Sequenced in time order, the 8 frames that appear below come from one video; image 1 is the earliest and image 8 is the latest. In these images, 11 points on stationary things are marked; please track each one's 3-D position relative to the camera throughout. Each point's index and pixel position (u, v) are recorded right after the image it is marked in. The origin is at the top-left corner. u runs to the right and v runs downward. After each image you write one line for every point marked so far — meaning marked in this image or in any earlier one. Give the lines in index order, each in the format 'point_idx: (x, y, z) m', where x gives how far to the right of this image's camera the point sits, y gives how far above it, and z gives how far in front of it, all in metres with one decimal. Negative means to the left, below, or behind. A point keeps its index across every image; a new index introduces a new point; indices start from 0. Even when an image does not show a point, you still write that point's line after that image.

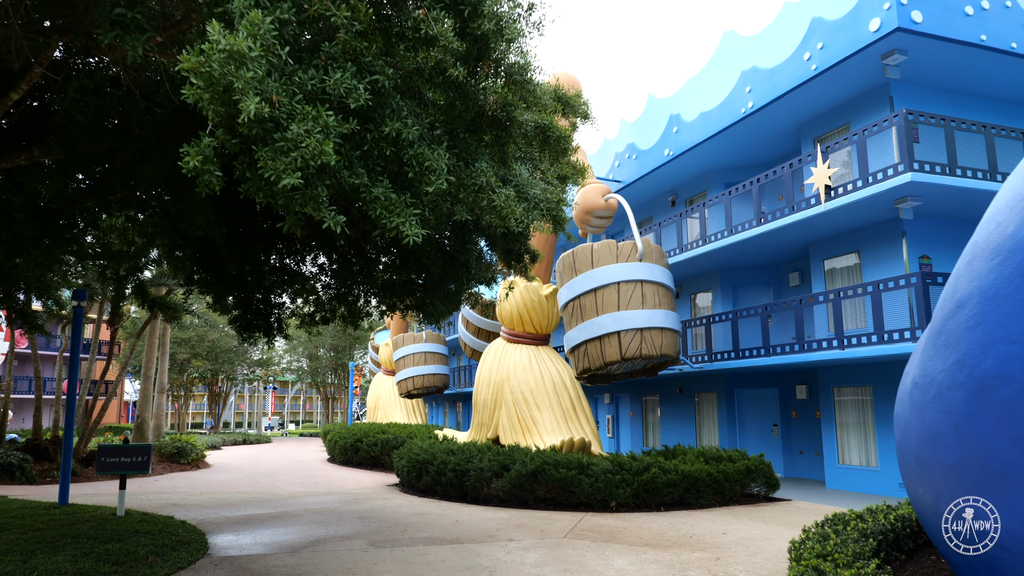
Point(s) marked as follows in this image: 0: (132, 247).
0: (-6.2, +0.6, +10.9) m
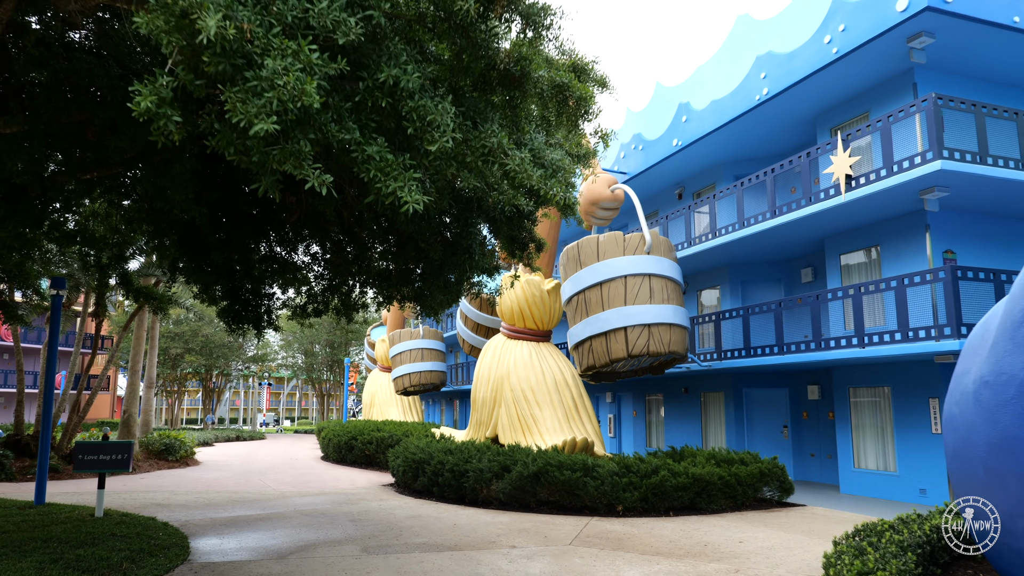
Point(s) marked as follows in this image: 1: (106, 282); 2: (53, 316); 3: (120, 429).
0: (-6.1, +0.8, +10.4) m
1: (-6.8, +0.1, +11.2) m
2: (-6.7, -0.4, +9.8) m
3: (-8.5, -3.1, +14.5) m
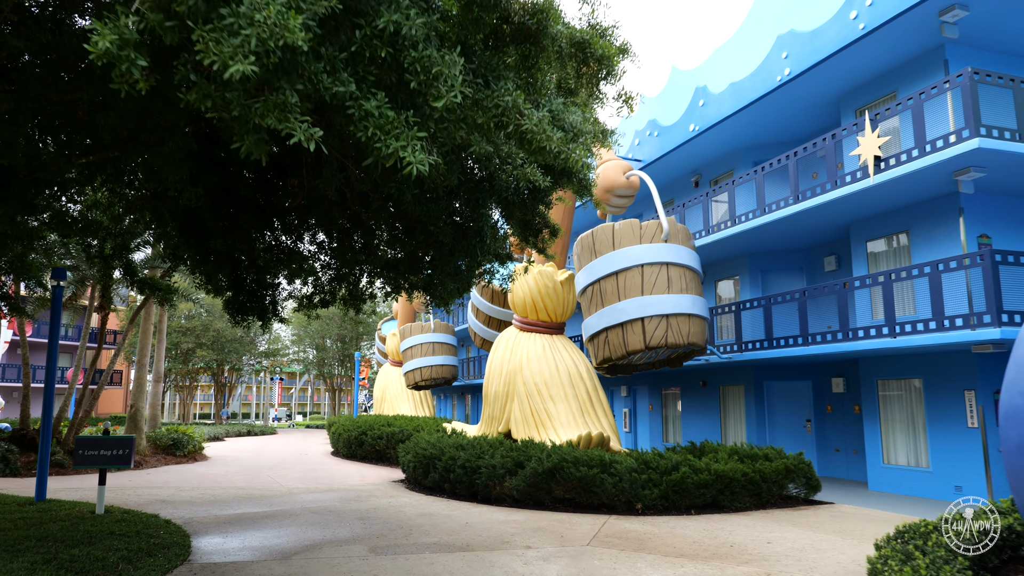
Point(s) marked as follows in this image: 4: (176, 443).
0: (-5.9, +0.9, +10.1) m
1: (-6.6, +0.2, +10.9) m
2: (-6.5, -0.3, +9.5) m
3: (-8.2, -2.9, +14.3) m
4: (-7.8, -3.6, +15.5) m
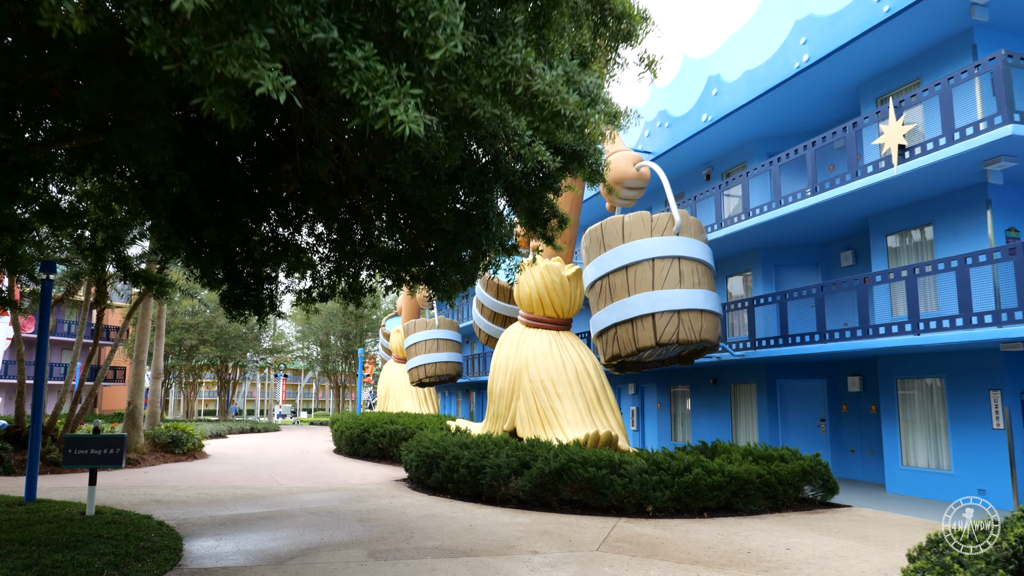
0: (-5.8, +1.1, +9.8) m
1: (-6.5, +0.4, +10.6) m
2: (-6.4, -0.2, +9.2) m
3: (-8.1, -2.8, +14.0) m
4: (-7.7, -3.4, +15.2) m
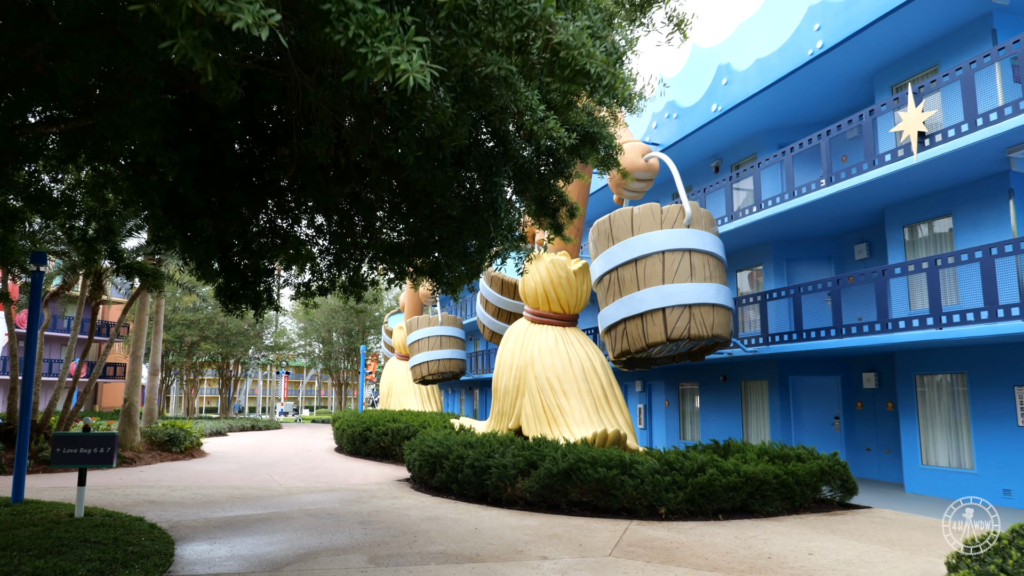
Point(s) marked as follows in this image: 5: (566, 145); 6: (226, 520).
0: (-5.7, +1.1, +9.4) m
1: (-6.4, +0.4, +10.3) m
2: (-6.4, -0.1, +8.9) m
3: (-8.0, -2.7, +13.7) m
4: (-7.6, -3.4, +14.9) m
5: (+0.5, +1.4, +6.3) m
6: (-3.6, -2.9, +8.4) m
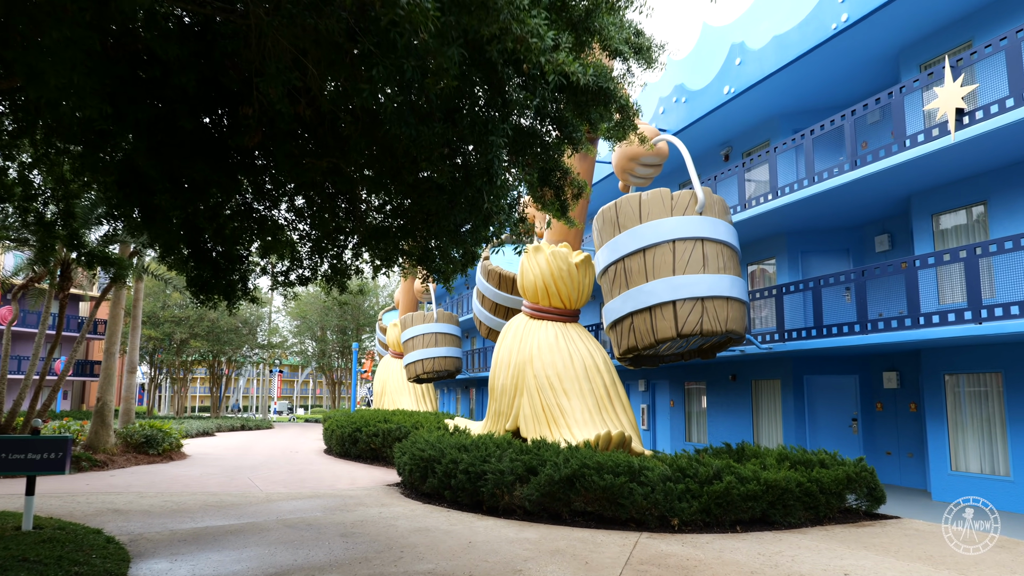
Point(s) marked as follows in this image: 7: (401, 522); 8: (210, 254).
0: (-5.8, +1.3, +8.6) m
1: (-6.4, +0.6, +9.5) m
2: (-6.4, 0.0, +8.1) m
3: (-8.1, -2.5, +12.9) m
4: (-7.6, -3.2, +14.1) m
5: (+0.5, +1.5, +5.5) m
6: (-3.6, -2.8, +7.6) m
7: (-1.4, -2.9, +8.2) m
8: (-3.6, +0.4, +8.0) m
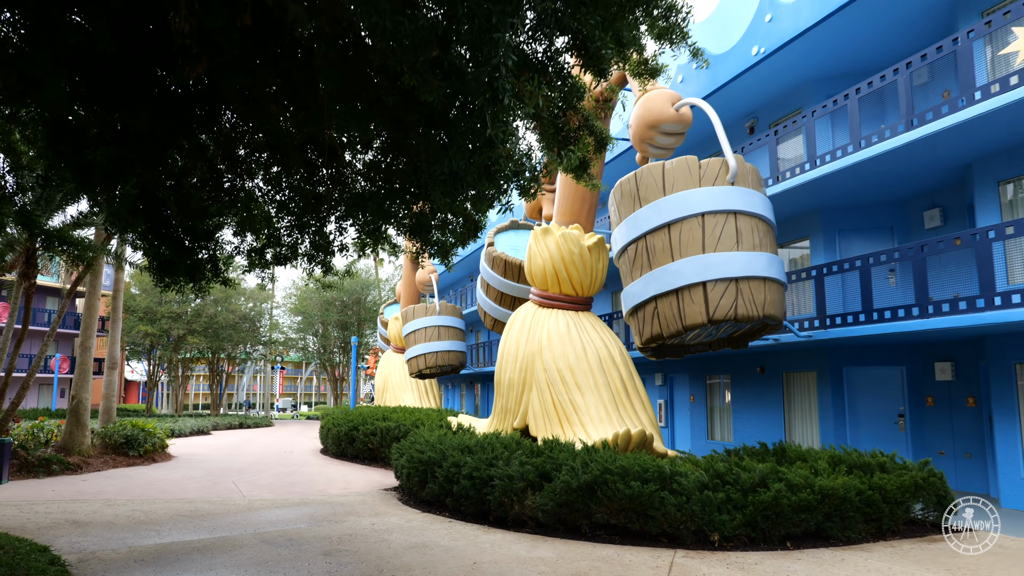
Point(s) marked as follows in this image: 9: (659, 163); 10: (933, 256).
0: (-5.7, +1.5, +7.6) m
1: (-6.3, +0.8, +8.4) m
2: (-6.3, +0.2, +7.0) m
3: (-7.9, -2.3, +11.9) m
4: (-7.5, -3.0, +13.1) m
5: (+0.6, +1.7, +4.4) m
6: (-3.5, -2.6, +6.5) m
7: (-1.2, -2.6, +7.2) m
8: (-3.5, +0.6, +6.9) m
9: (+2.0, +1.6, +8.9) m
10: (+5.3, +0.4, +8.5) m
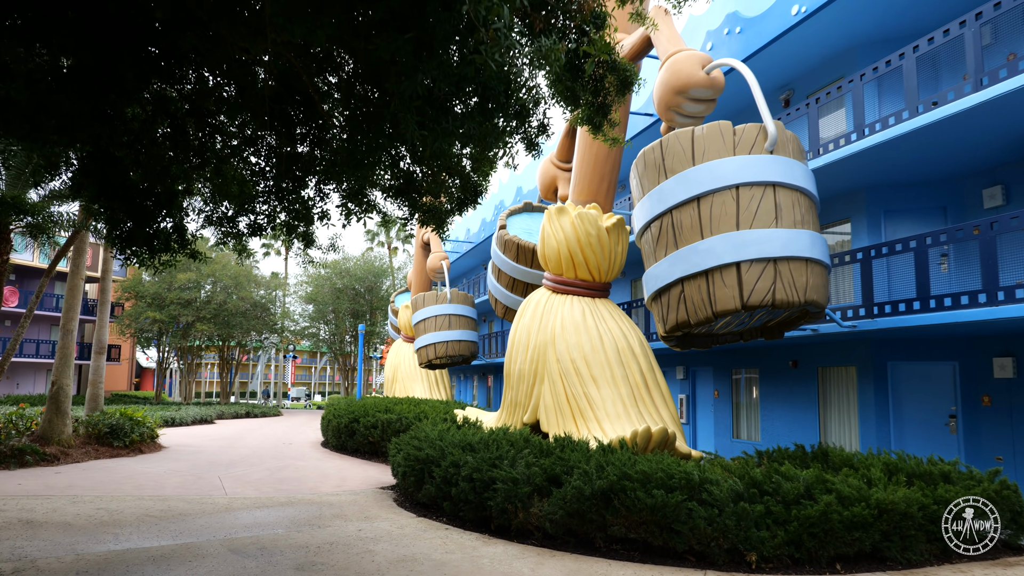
0: (-5.6, +1.8, +6.8) m
1: (-6.2, +1.1, +7.7) m
2: (-6.2, +0.5, +6.2) m
3: (-7.8, -2.0, +11.2) m
4: (-7.3, -2.6, +12.4) m
5: (+0.6, +1.9, +3.4) m
6: (-3.5, -2.3, +5.7) m
7: (-1.2, -2.4, +6.3) m
8: (-3.5, +0.9, +6.1) m
9: (+2.1, +1.9, +7.9) m
10: (+5.4, +0.6, +7.4) m
